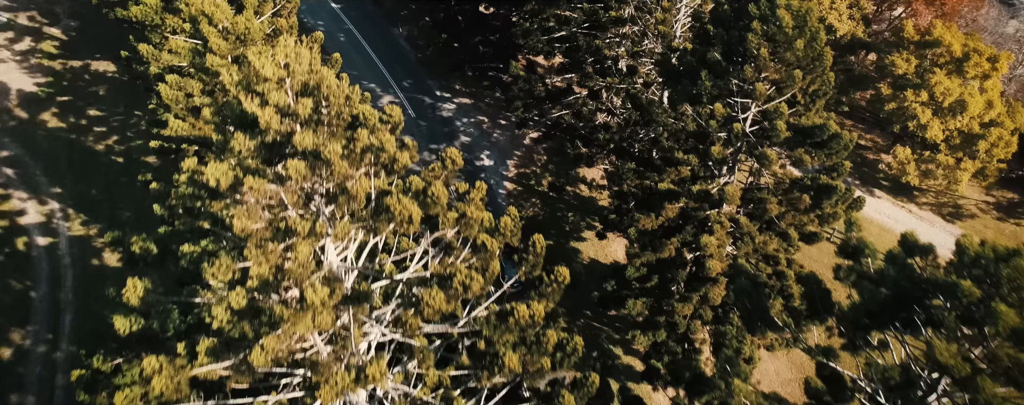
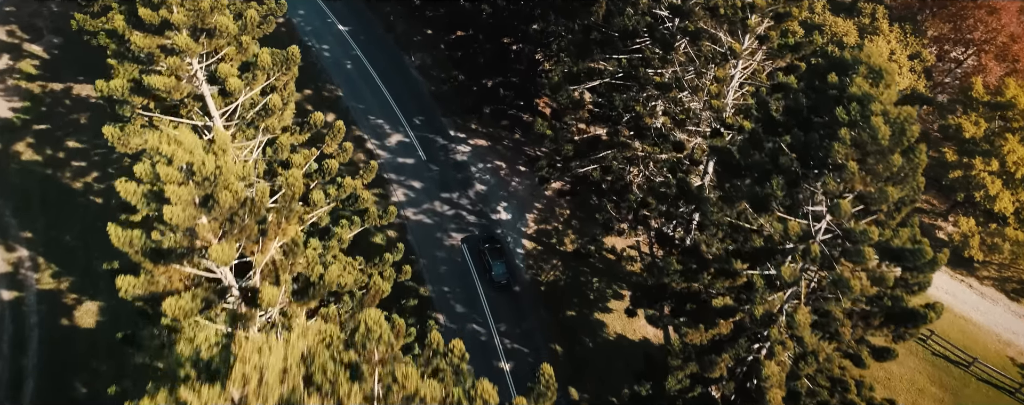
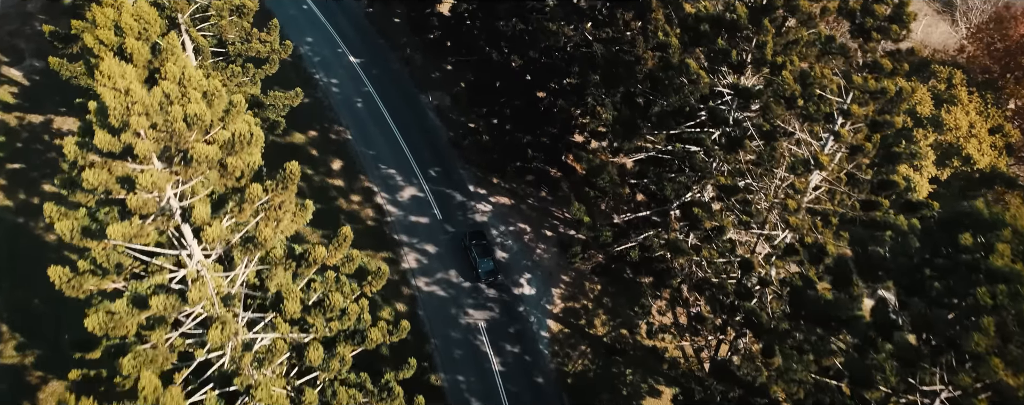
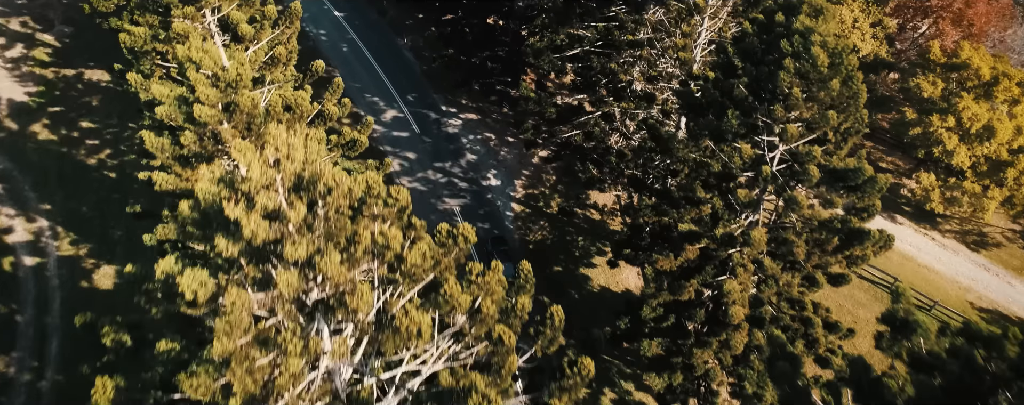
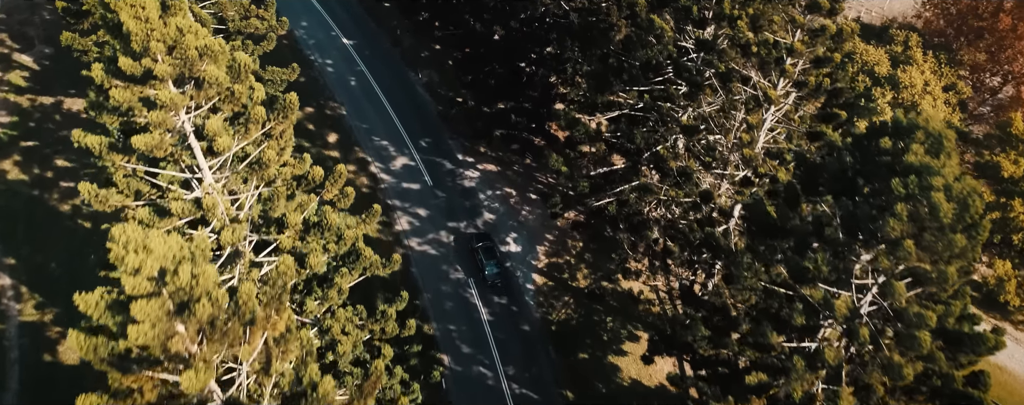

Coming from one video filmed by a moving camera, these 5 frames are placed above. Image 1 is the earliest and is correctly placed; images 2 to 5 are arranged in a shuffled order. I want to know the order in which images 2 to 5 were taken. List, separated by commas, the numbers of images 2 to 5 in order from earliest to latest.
4, 2, 5, 3
